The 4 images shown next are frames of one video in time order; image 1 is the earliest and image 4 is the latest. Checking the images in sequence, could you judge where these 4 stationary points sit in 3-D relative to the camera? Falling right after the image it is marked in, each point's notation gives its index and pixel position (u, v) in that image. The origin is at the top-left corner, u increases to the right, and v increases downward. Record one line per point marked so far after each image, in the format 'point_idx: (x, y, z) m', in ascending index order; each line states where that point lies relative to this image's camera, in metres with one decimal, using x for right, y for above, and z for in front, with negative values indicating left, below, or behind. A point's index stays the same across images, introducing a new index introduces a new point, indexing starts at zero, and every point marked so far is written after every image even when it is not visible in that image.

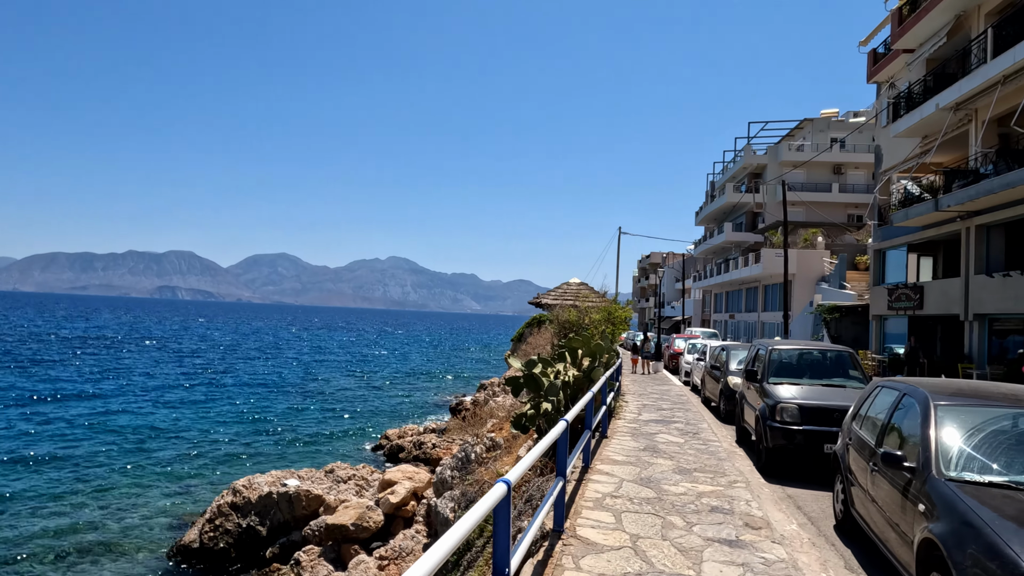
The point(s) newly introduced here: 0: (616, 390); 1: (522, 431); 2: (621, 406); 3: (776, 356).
0: (+1.7, -1.7, +11.7) m
1: (+0.1, -2.0, +10.0) m
2: (+2.0, -2.1, +13.1) m
3: (+3.4, -0.9, +9.2) m
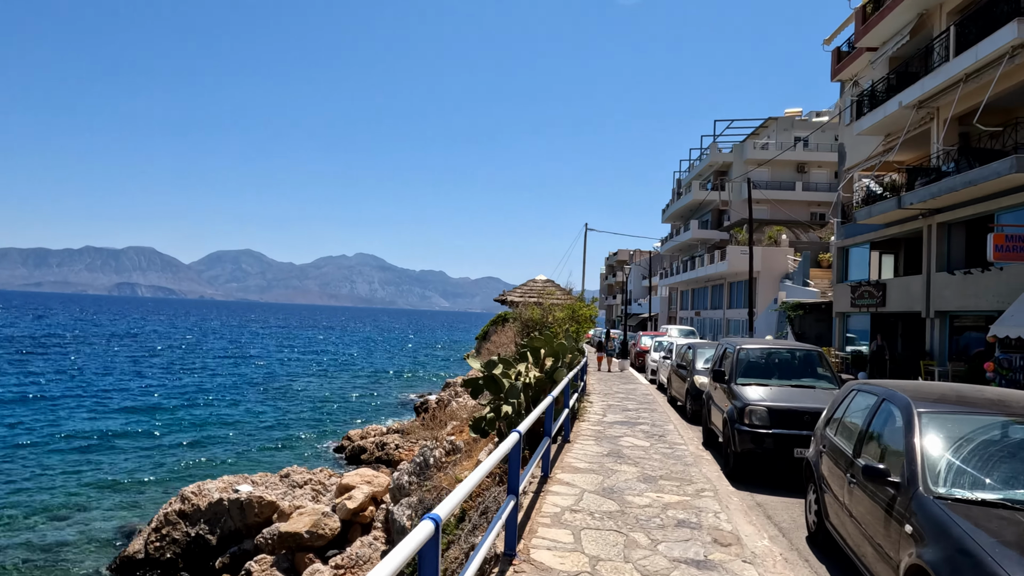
0: (+1.1, -1.6, +11.3) m
1: (-0.4, -1.9, +9.5) m
2: (+1.3, -2.1, +12.7) m
3: (+2.9, -0.8, +8.9) m
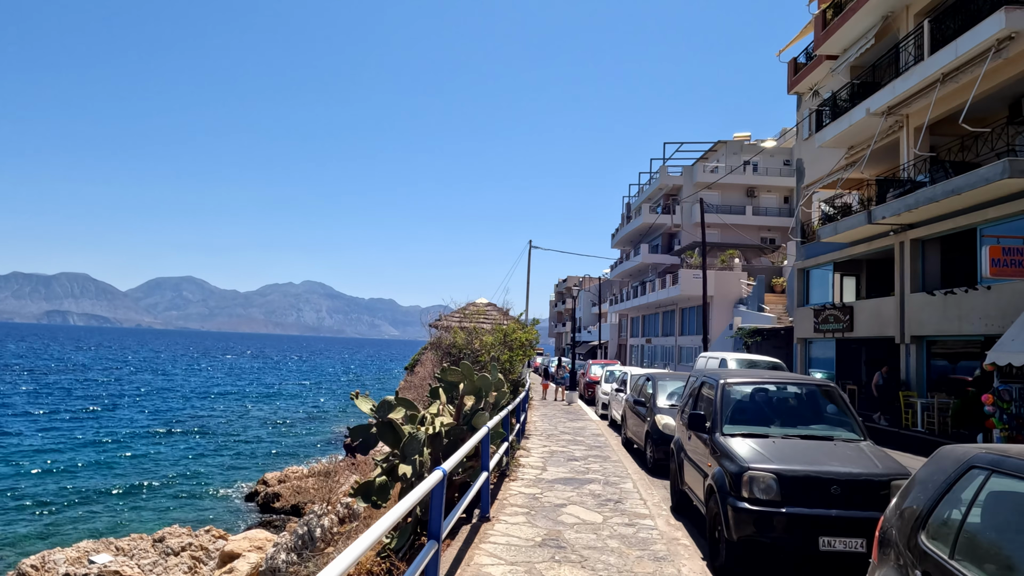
0: (0.0, -1.8, +8.8) m
1: (-1.3, -2.1, +6.9) m
2: (+0.1, -2.4, +10.2) m
3: (+2.0, -1.0, +6.6) m
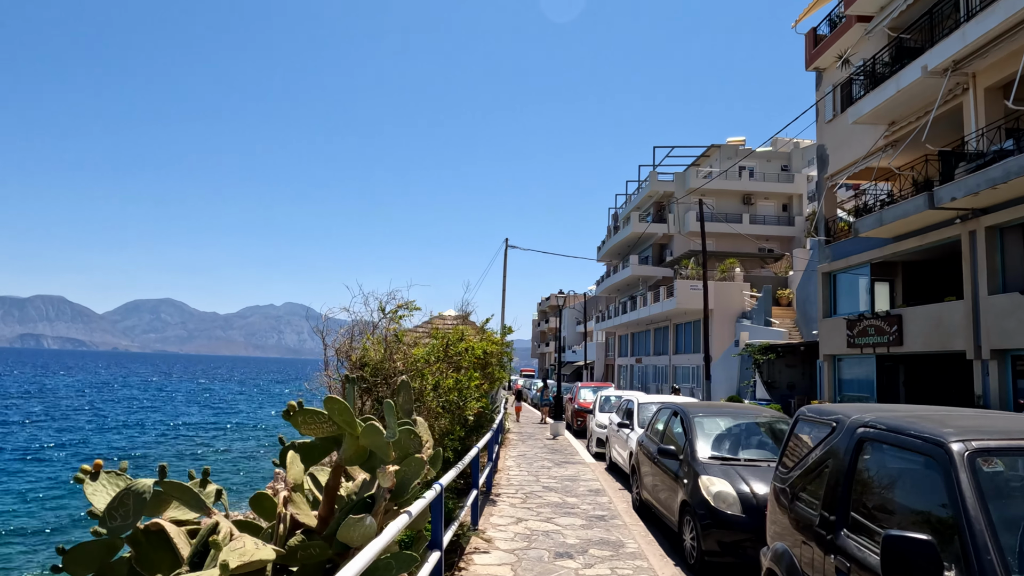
0: (-0.4, -1.6, +4.7) m
1: (-1.7, -1.8, +2.7) m
2: (-0.3, -2.2, +6.1) m
3: (+1.6, -0.7, +2.5) m
